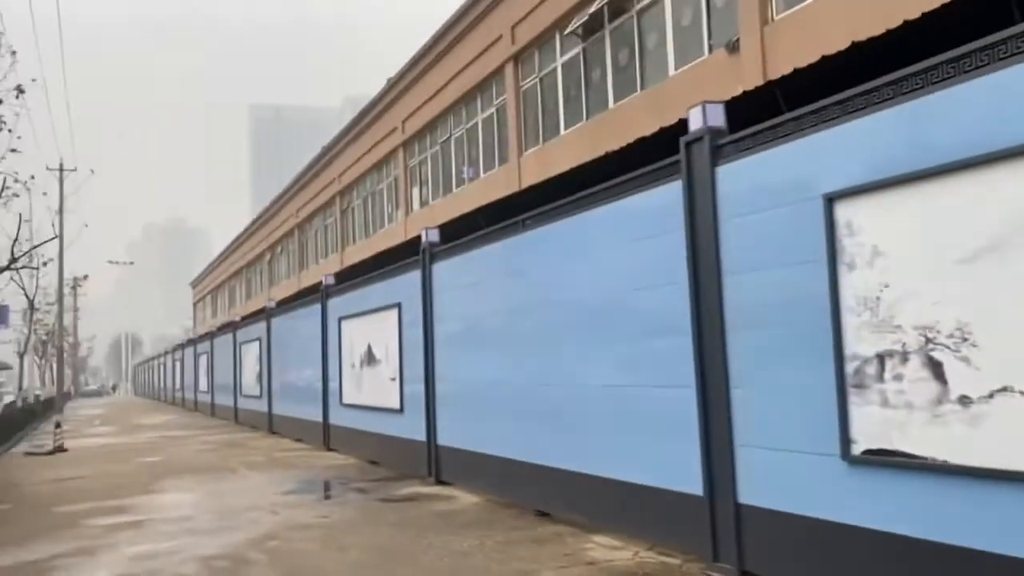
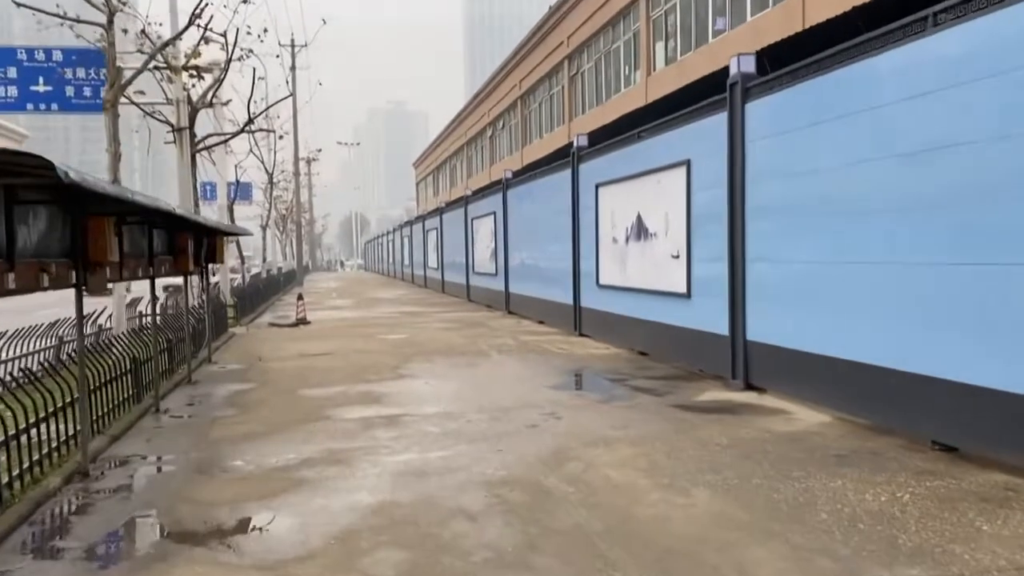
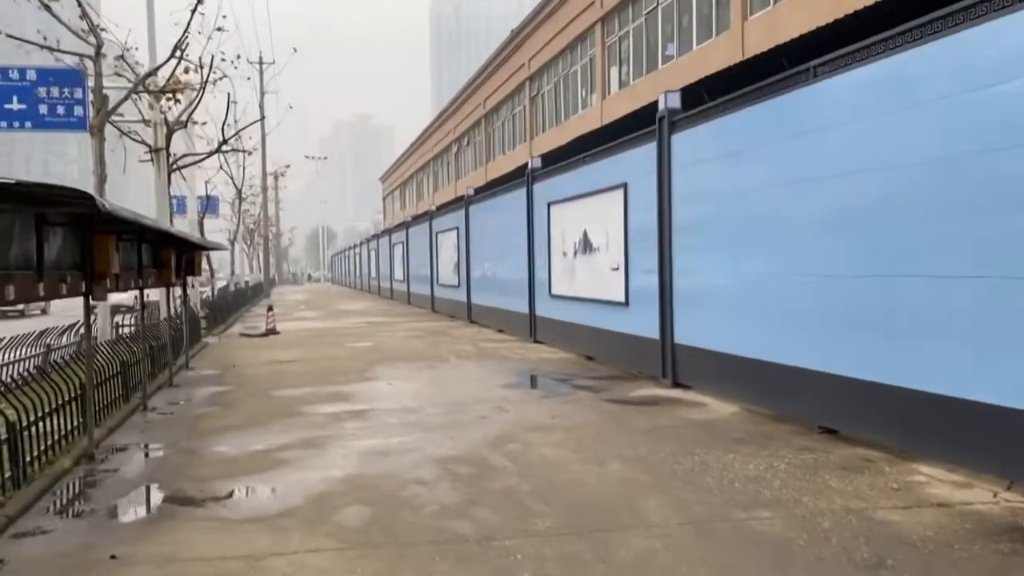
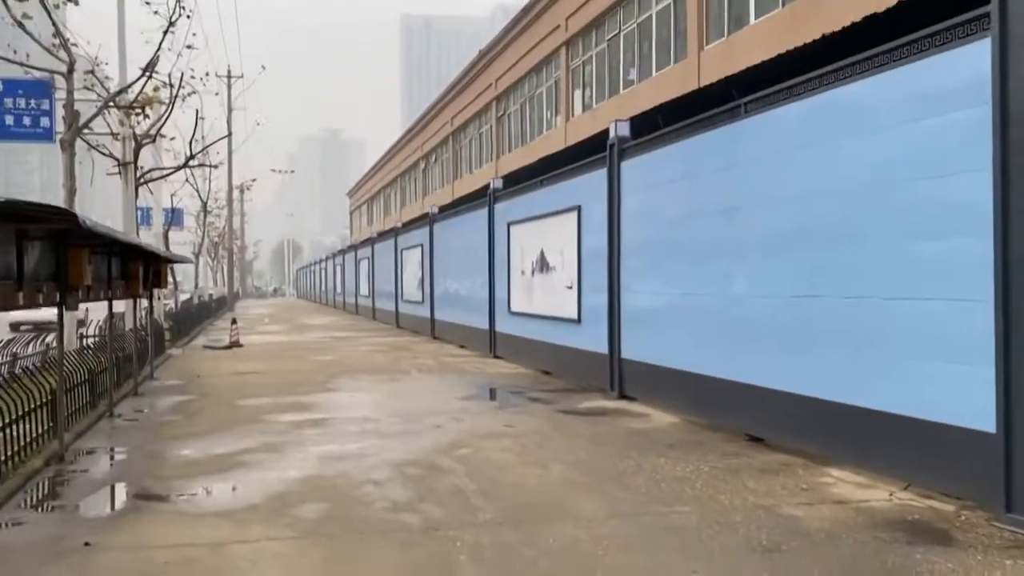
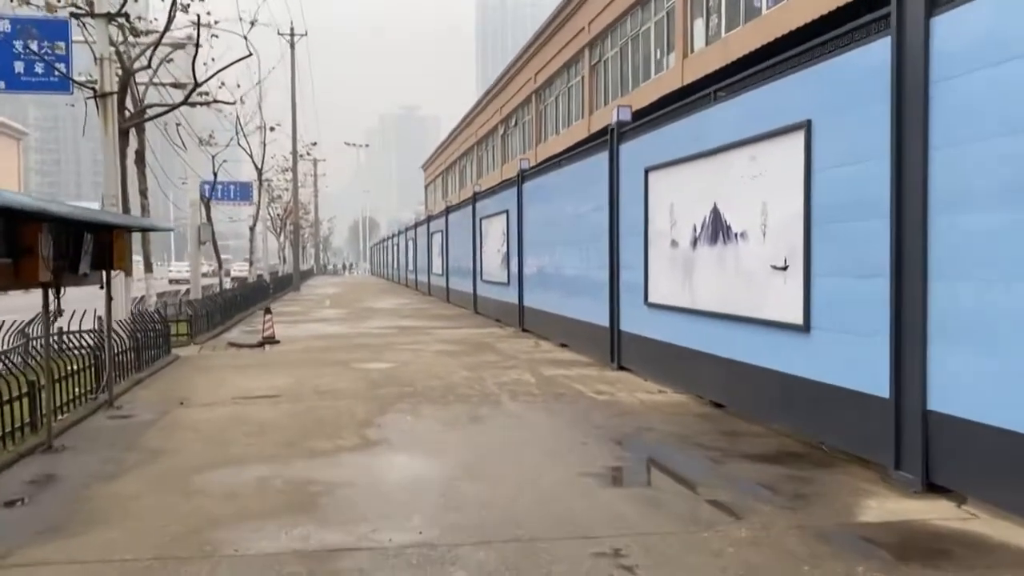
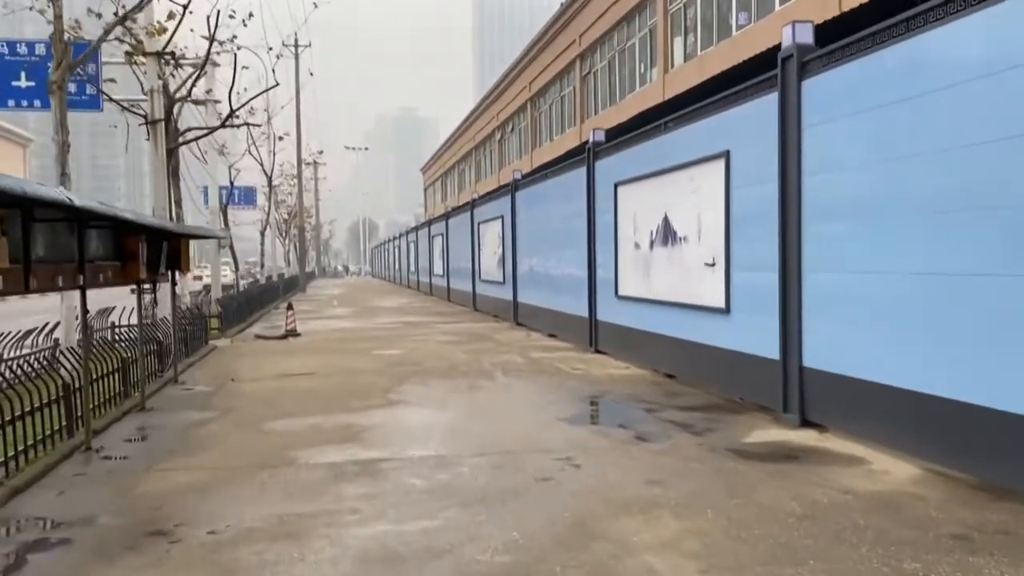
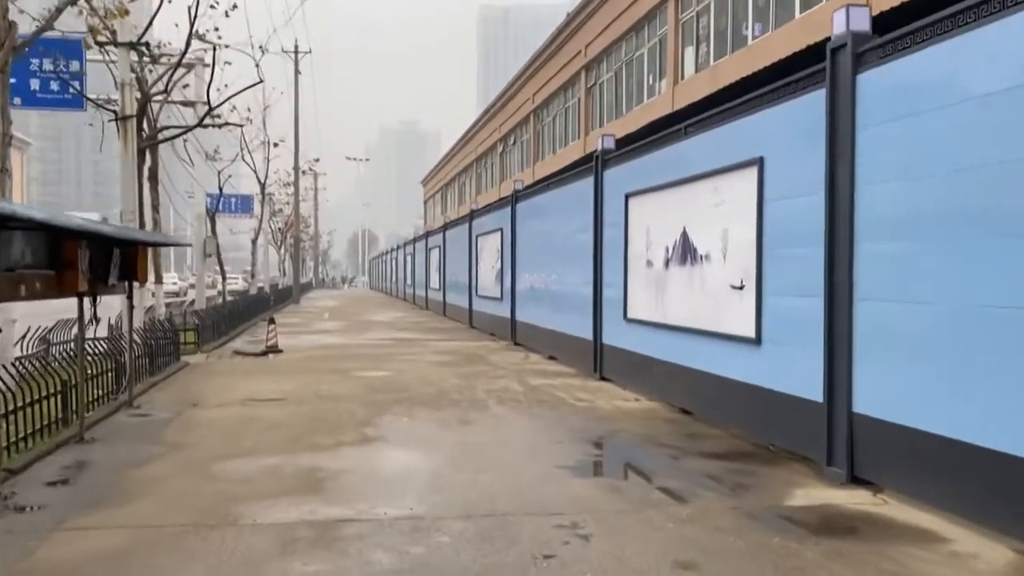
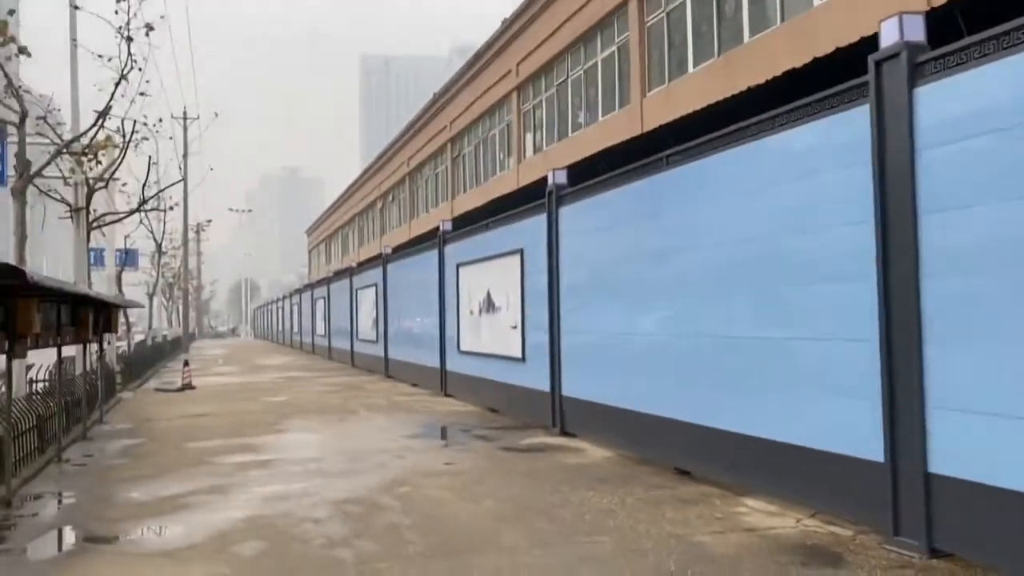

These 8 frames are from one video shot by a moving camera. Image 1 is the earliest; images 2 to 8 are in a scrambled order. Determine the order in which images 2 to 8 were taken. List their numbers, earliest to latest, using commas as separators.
8, 4, 3, 2, 6, 7, 5
